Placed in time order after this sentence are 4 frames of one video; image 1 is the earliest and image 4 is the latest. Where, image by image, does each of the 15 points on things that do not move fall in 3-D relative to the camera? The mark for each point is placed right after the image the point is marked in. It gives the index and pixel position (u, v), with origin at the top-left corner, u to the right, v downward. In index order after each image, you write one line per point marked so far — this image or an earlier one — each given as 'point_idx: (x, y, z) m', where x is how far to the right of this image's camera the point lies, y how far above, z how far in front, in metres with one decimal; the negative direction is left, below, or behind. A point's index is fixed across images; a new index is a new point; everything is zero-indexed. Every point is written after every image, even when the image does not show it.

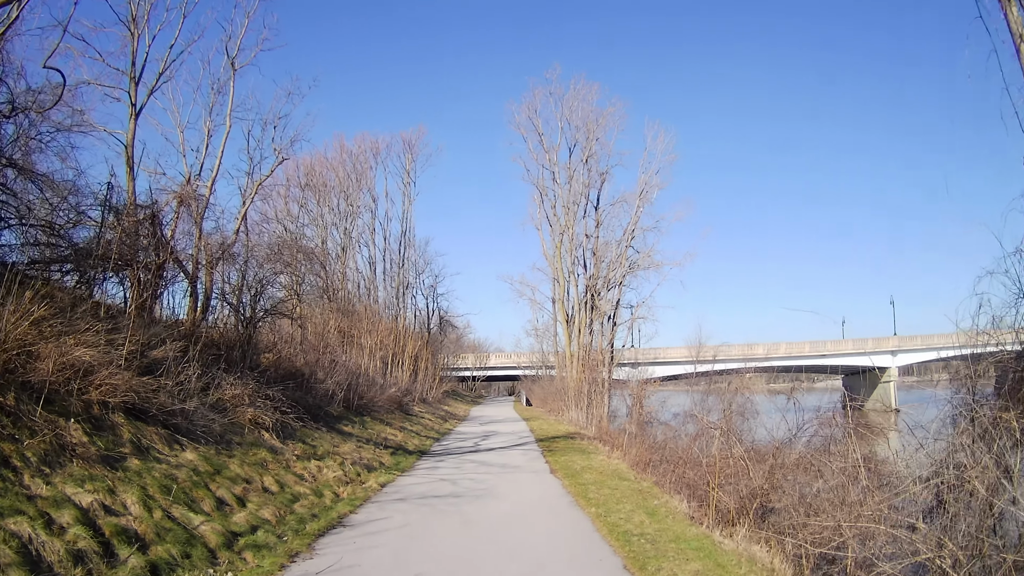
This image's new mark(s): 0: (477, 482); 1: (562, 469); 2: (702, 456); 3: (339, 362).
0: (-0.6, -3.2, +11.2) m
1: (+1.0, -3.4, +12.7) m
2: (+3.5, -3.1, +12.6) m
3: (-4.9, -2.1, +19.6) m
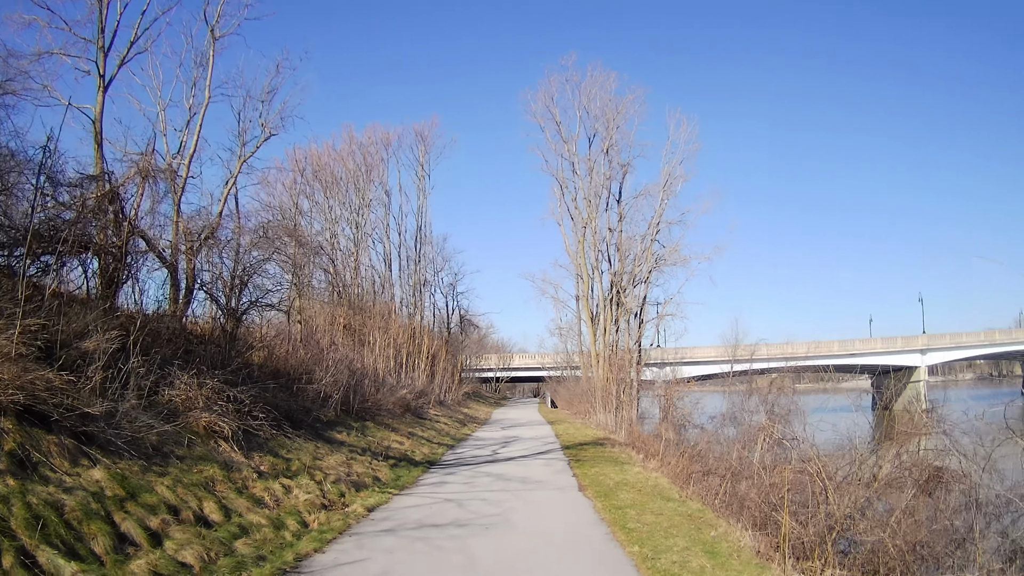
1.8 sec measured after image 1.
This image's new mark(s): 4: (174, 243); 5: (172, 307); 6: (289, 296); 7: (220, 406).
0: (-0.3, -2.9, +9.2) m
1: (+1.3, -3.1, +10.7) m
2: (+3.8, -2.8, +10.4) m
3: (-4.4, -1.8, +17.7) m
4: (-6.8, +0.9, +13.9) m
5: (-6.2, -0.4, +12.8) m
6: (-5.7, -0.2, +17.5) m
7: (-4.0, -1.6, +9.1) m
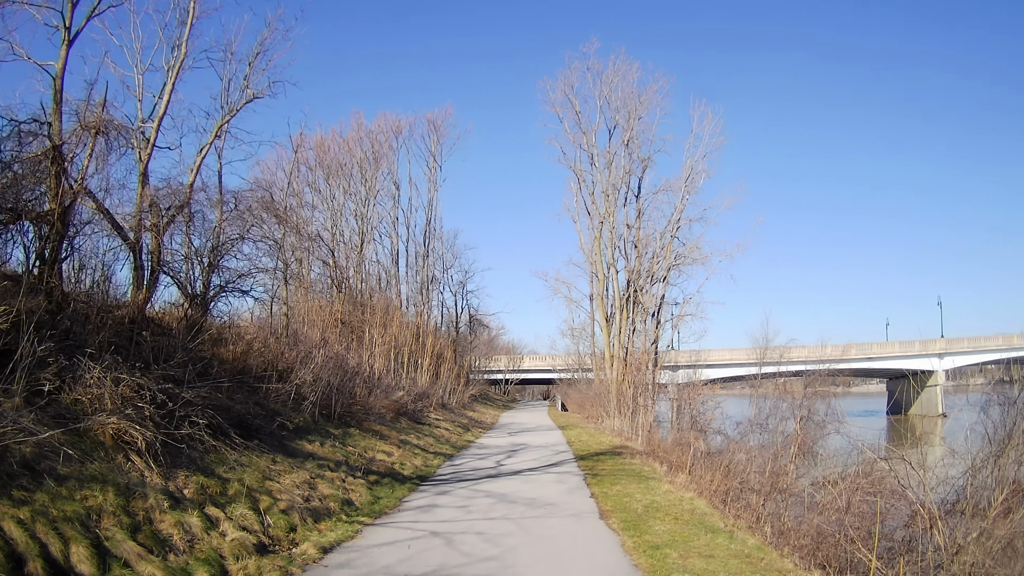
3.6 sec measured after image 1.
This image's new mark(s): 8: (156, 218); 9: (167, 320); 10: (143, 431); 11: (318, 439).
0: (-0.3, -2.6, +7.1) m
1: (+1.3, -2.8, +8.6) m
2: (+3.9, -2.6, +8.3) m
3: (-4.2, -1.6, +15.7) m
4: (-6.7, +1.2, +11.9) m
5: (-6.1, -0.1, +10.9) m
6: (-5.5, +0.1, +15.6) m
7: (-3.9, -1.3, +7.1) m
8: (-6.5, +1.2, +12.2) m
9: (-6.0, -0.6, +11.7) m
10: (-3.7, -1.4, +6.8) m
11: (-3.0, -2.3, +10.6) m
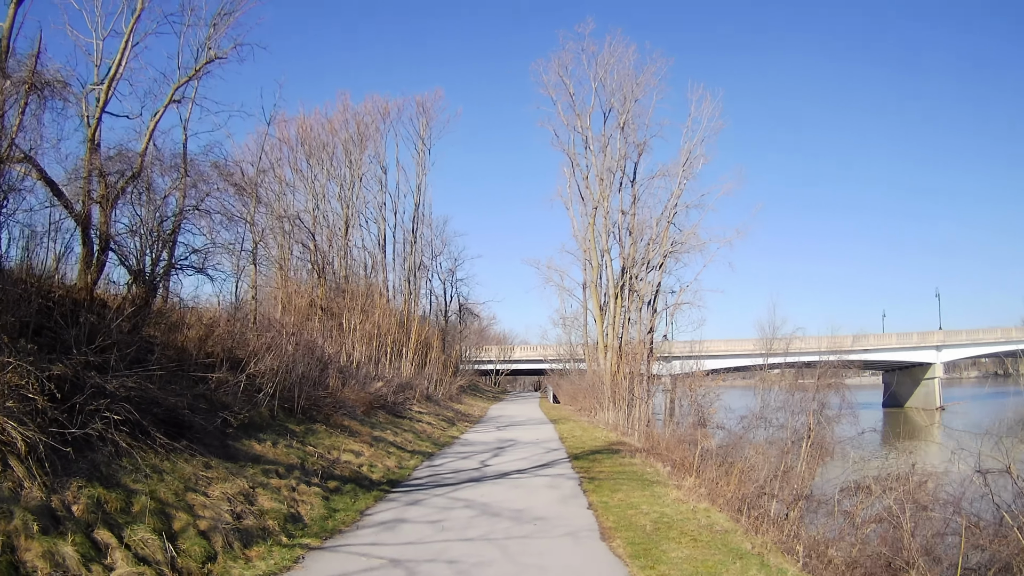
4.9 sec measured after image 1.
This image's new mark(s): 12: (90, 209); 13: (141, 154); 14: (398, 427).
0: (-0.4, -2.3, +5.6) m
1: (+1.2, -2.5, +7.1) m
2: (+3.7, -2.3, +6.9) m
3: (-4.5, -1.2, +14.2) m
4: (-6.9, +1.6, +10.3) m
5: (-6.3, +0.2, +9.3) m
6: (-5.7, +0.5, +14.0) m
7: (-4.1, -1.0, +5.6) m
8: (-6.7, +1.6, +10.6) m
9: (-6.2, -0.2, +10.1) m
10: (-3.8, -1.1, +5.3) m
11: (-3.2, -2.0, +9.1) m
12: (-6.8, +1.3, +10.3) m
13: (-6.6, +2.3, +11.5) m
14: (-2.6, -3.1, +15.5) m
